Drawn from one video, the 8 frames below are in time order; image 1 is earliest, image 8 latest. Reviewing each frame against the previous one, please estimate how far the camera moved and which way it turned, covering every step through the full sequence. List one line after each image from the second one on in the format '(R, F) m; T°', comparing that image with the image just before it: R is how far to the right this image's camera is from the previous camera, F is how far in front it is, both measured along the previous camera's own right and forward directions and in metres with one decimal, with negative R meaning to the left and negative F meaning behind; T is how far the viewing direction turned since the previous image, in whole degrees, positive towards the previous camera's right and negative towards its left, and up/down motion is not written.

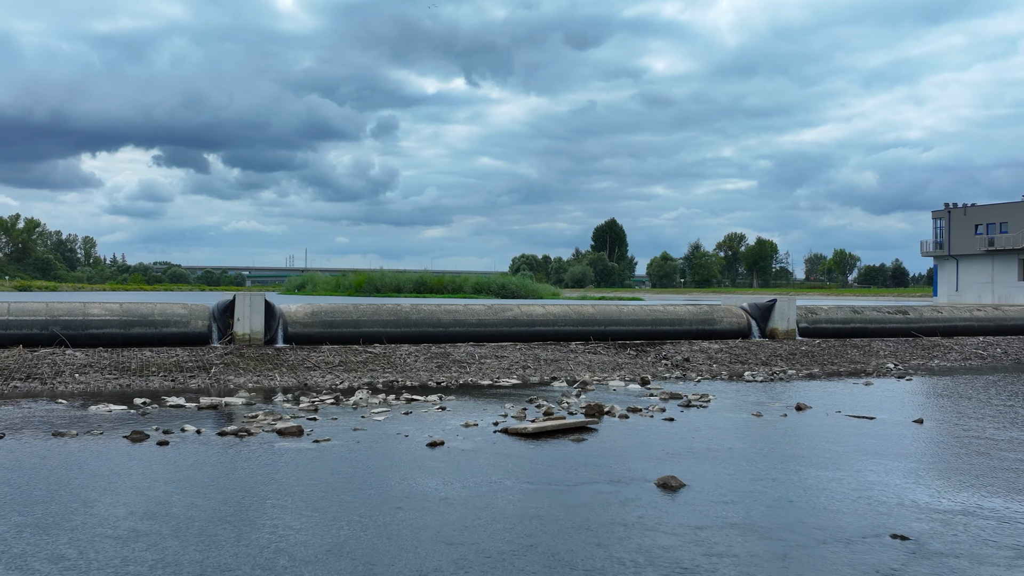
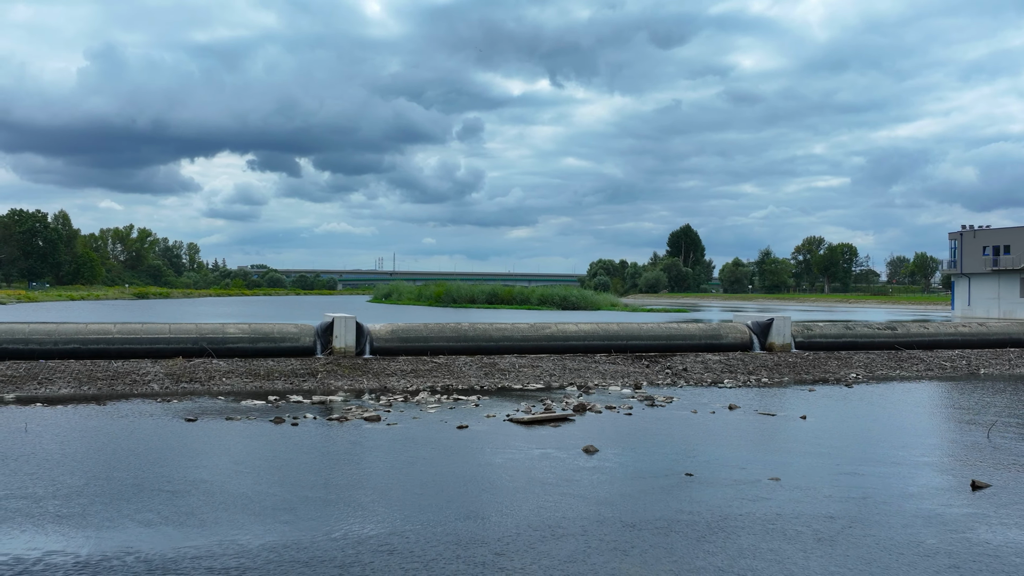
(+1.2, -4.9) m; -5°
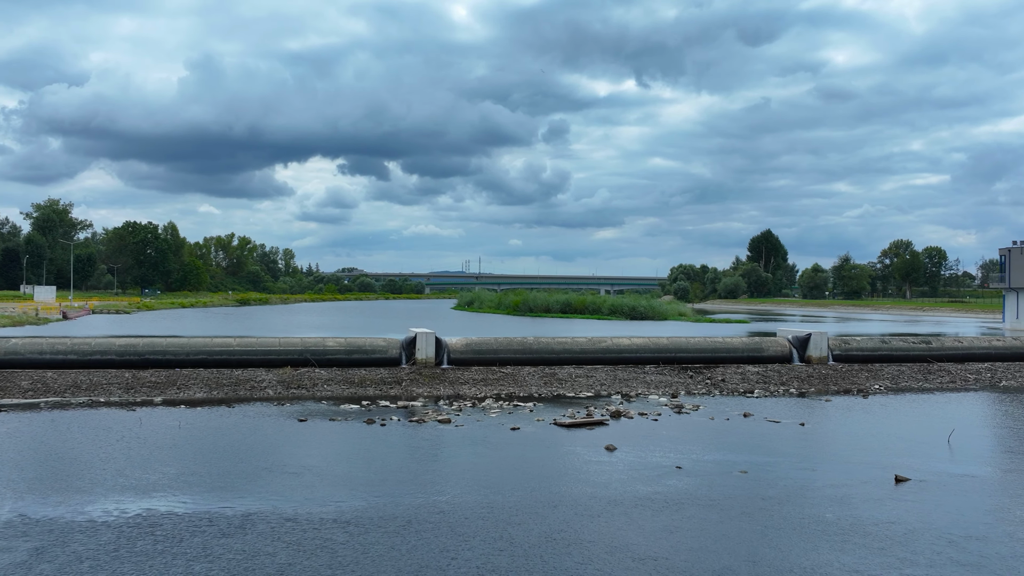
(+0.8, -3.3) m; -5°
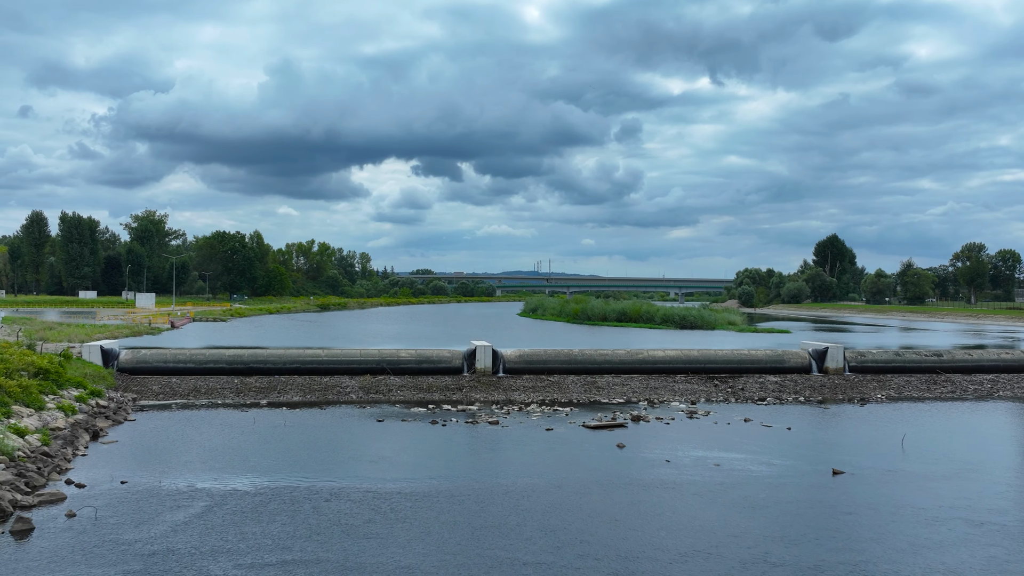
(+0.8, -4.1) m; -4°
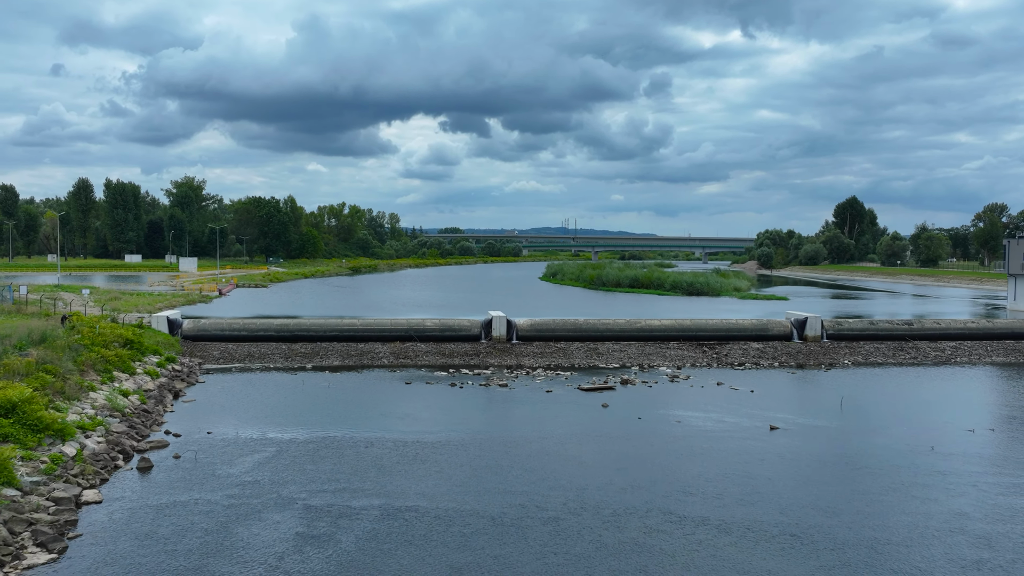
(+0.6, -4.0) m; -2°
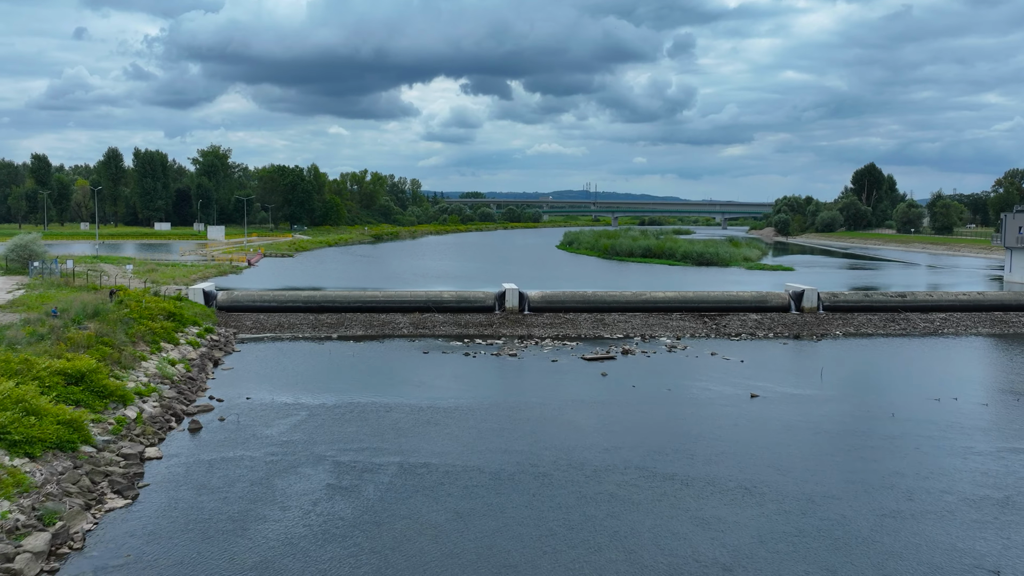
(+0.4, -2.2) m; -1°
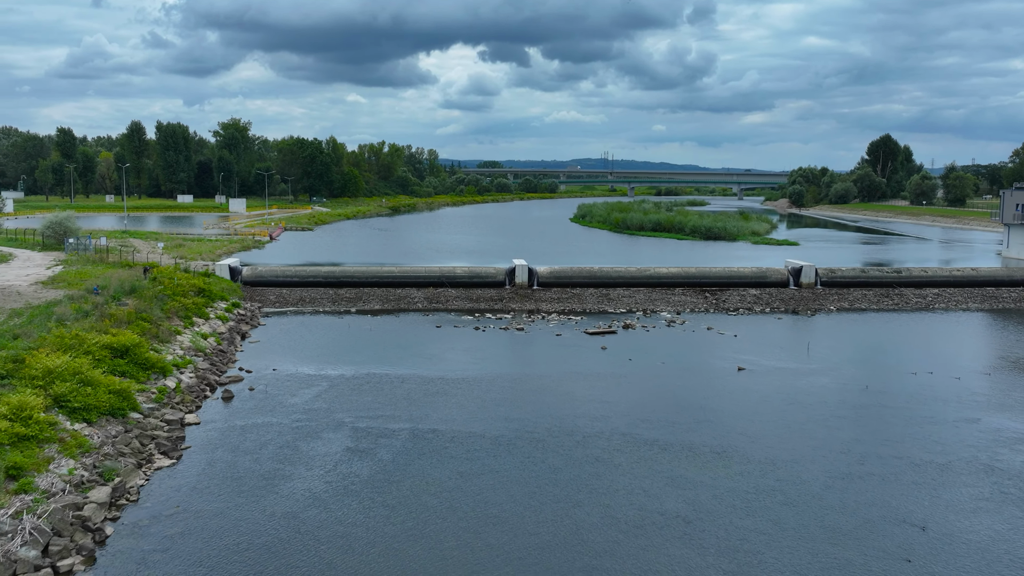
(+0.3, -1.8) m; -1°
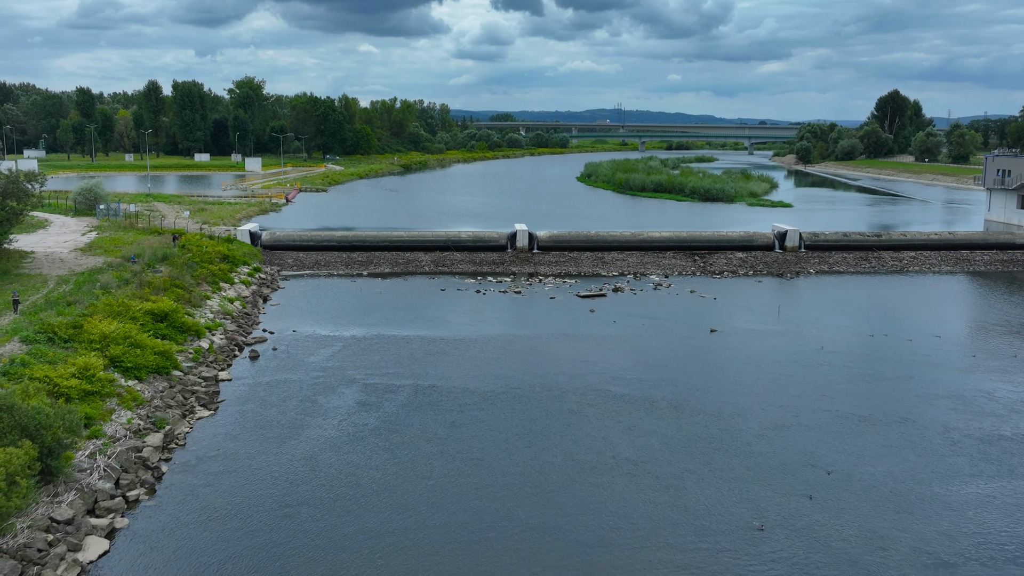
(+0.5, -2.6) m; -1°
